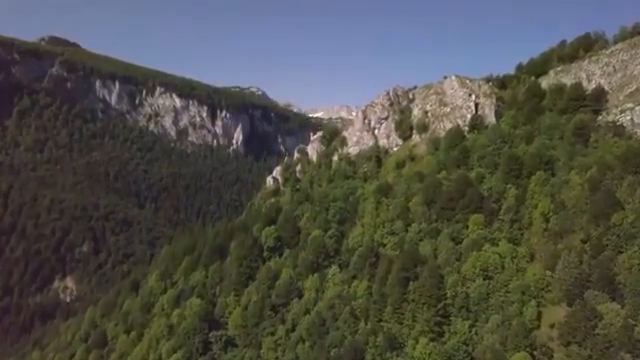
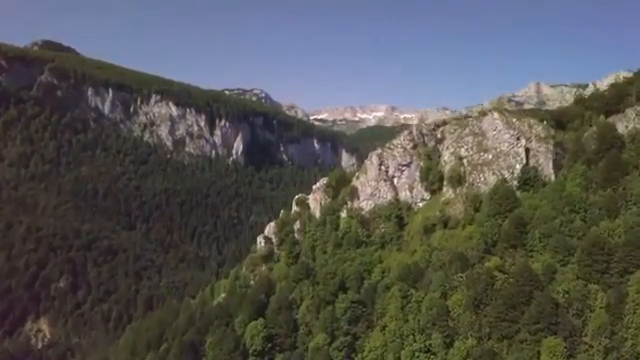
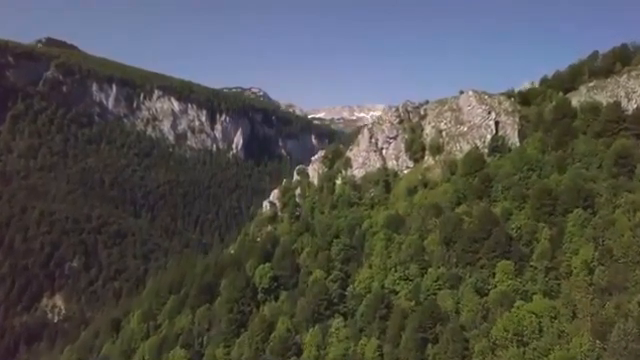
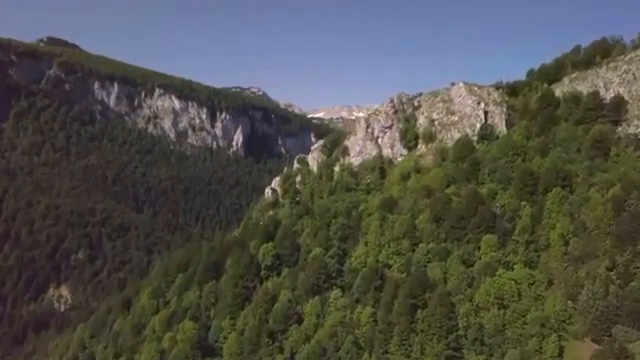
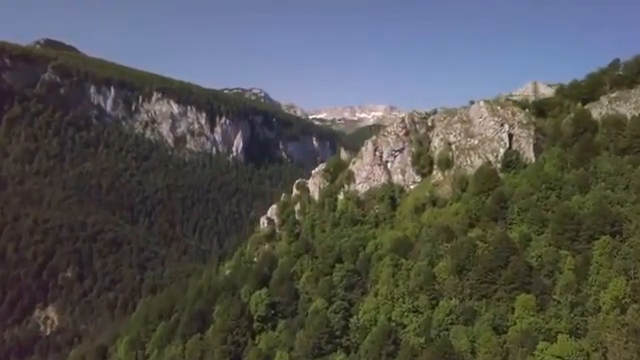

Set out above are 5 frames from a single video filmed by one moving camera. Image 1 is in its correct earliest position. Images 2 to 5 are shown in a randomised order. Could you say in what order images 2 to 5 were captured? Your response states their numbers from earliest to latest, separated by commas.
4, 3, 5, 2
